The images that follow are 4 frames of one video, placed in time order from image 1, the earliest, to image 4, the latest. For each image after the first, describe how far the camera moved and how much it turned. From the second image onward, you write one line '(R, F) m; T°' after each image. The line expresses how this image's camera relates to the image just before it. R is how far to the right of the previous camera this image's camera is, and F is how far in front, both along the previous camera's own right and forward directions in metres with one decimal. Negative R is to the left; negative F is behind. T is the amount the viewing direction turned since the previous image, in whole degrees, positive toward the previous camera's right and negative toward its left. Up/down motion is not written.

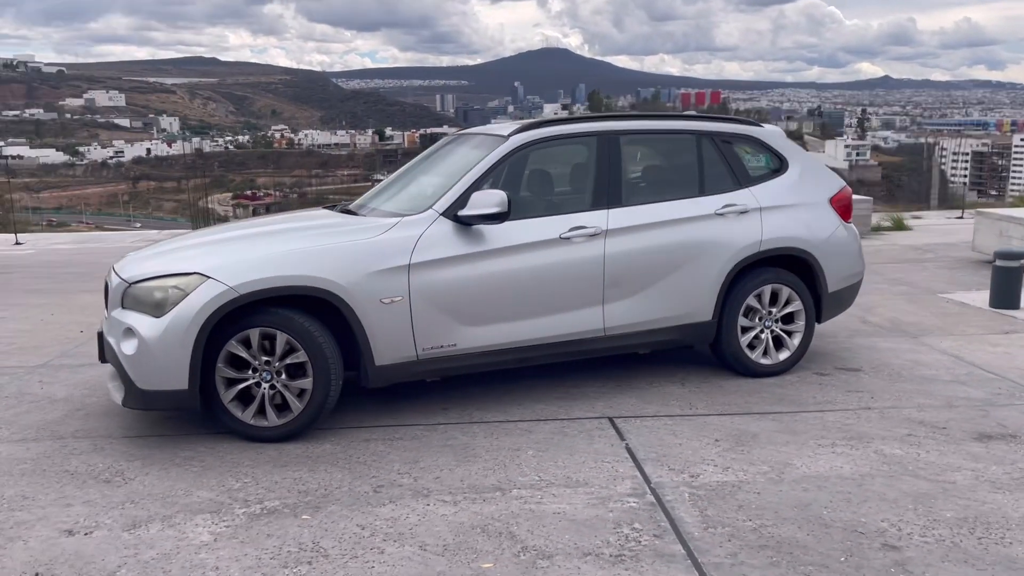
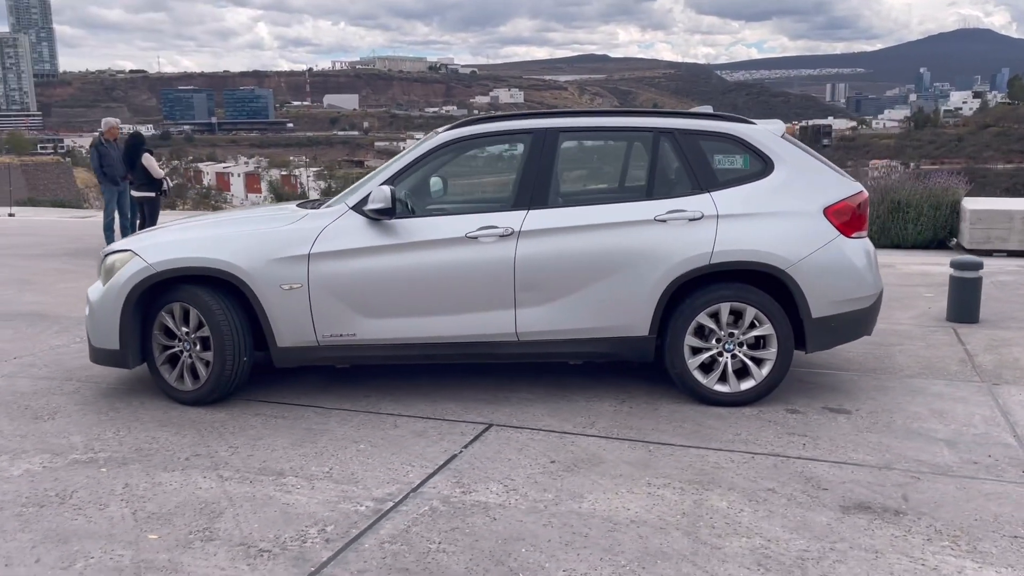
(+2.6, +0.6) m; -23°
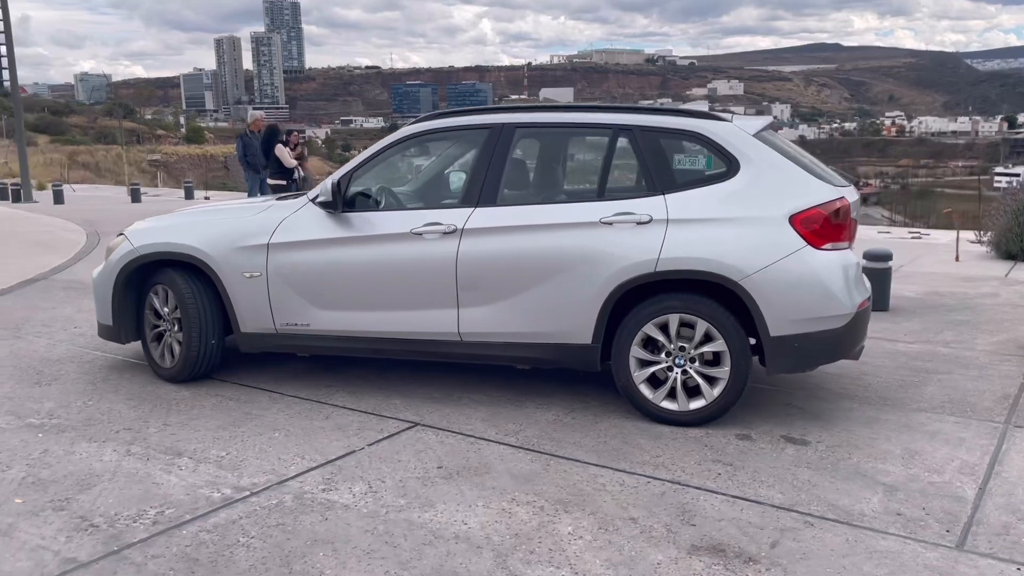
(+1.5, +0.3) m; -13°
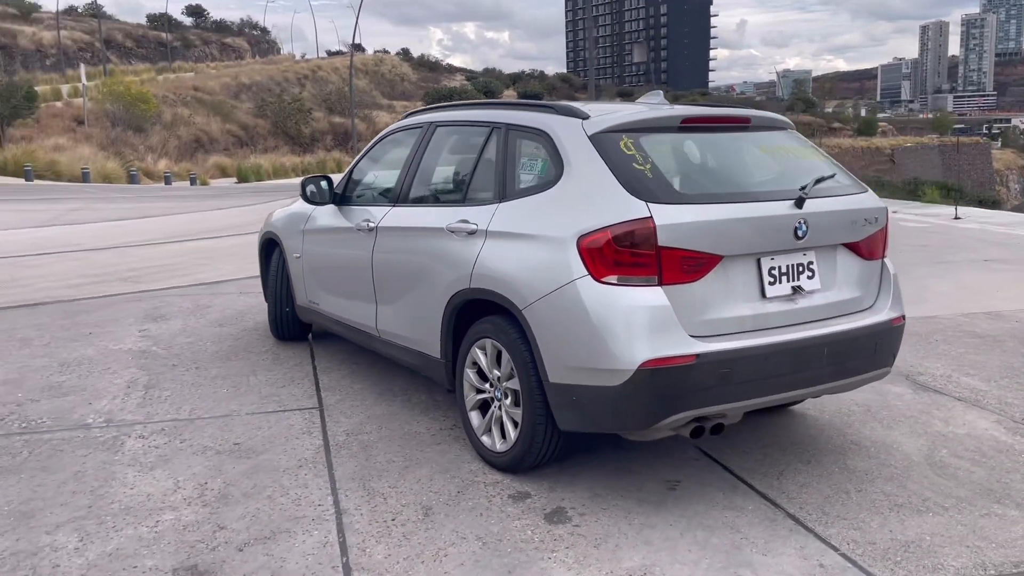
(+3.7, +1.7) m; -41°
